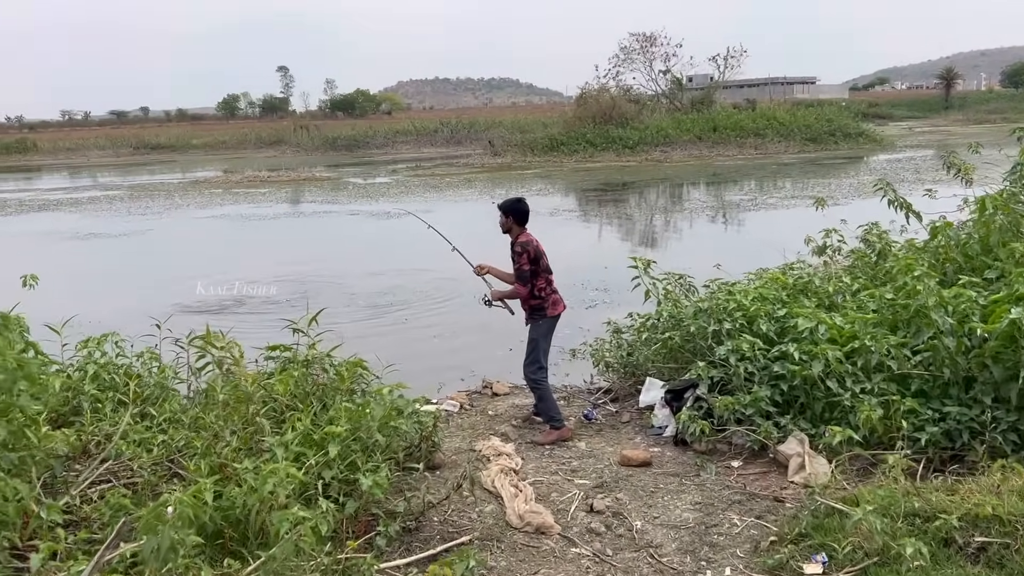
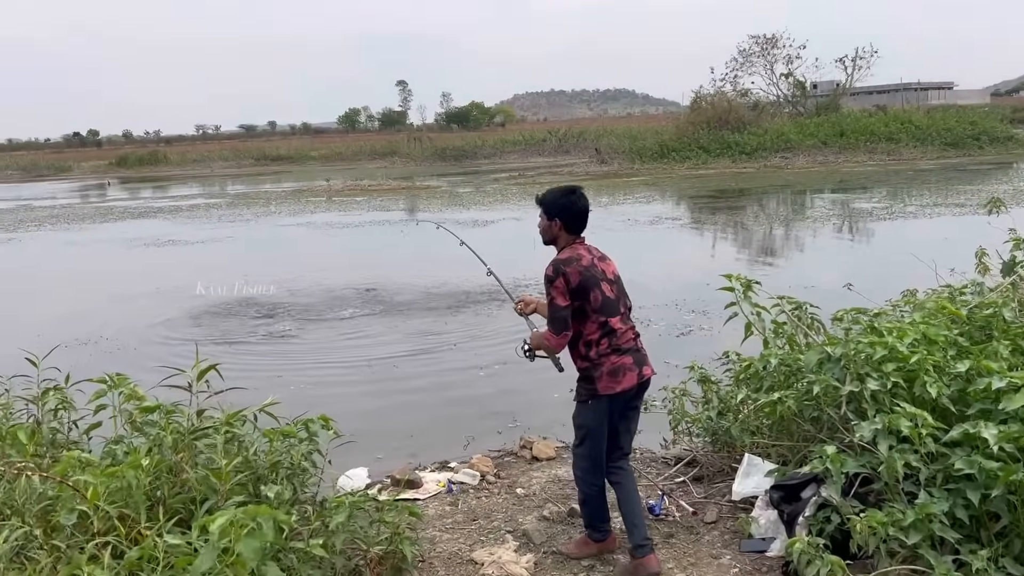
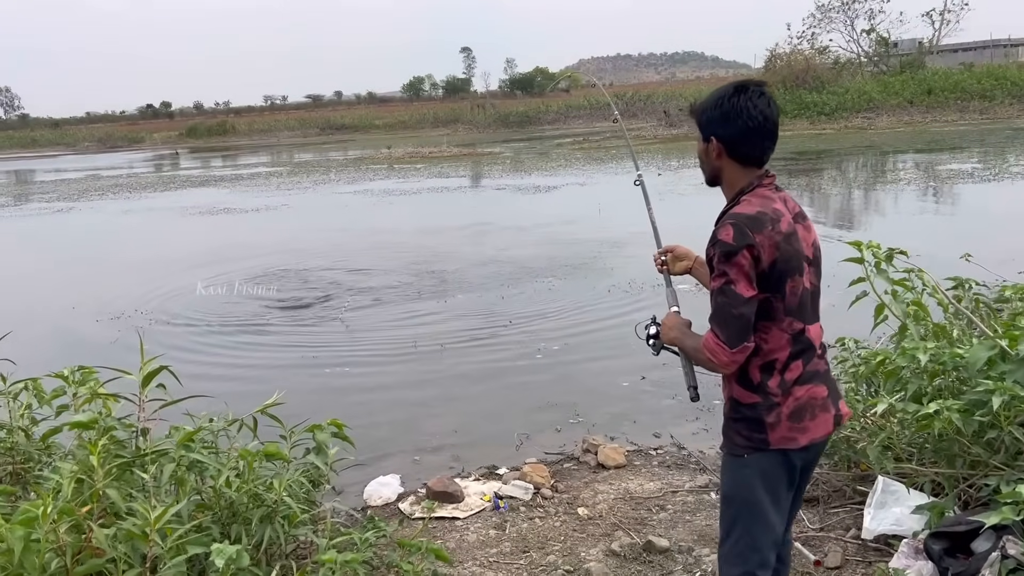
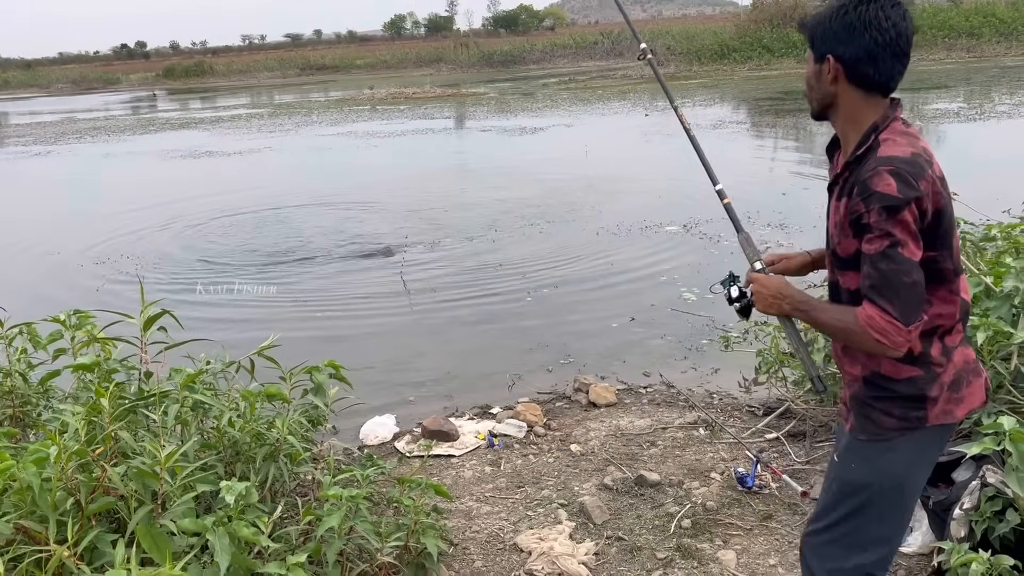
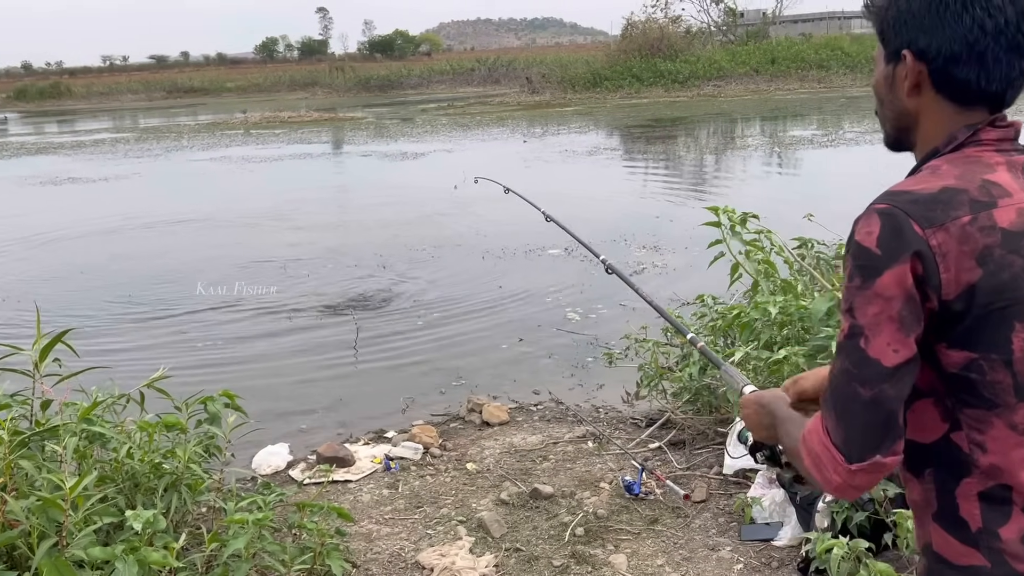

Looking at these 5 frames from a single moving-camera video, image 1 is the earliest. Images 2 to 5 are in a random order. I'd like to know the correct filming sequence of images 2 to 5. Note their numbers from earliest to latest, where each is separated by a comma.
2, 3, 4, 5
